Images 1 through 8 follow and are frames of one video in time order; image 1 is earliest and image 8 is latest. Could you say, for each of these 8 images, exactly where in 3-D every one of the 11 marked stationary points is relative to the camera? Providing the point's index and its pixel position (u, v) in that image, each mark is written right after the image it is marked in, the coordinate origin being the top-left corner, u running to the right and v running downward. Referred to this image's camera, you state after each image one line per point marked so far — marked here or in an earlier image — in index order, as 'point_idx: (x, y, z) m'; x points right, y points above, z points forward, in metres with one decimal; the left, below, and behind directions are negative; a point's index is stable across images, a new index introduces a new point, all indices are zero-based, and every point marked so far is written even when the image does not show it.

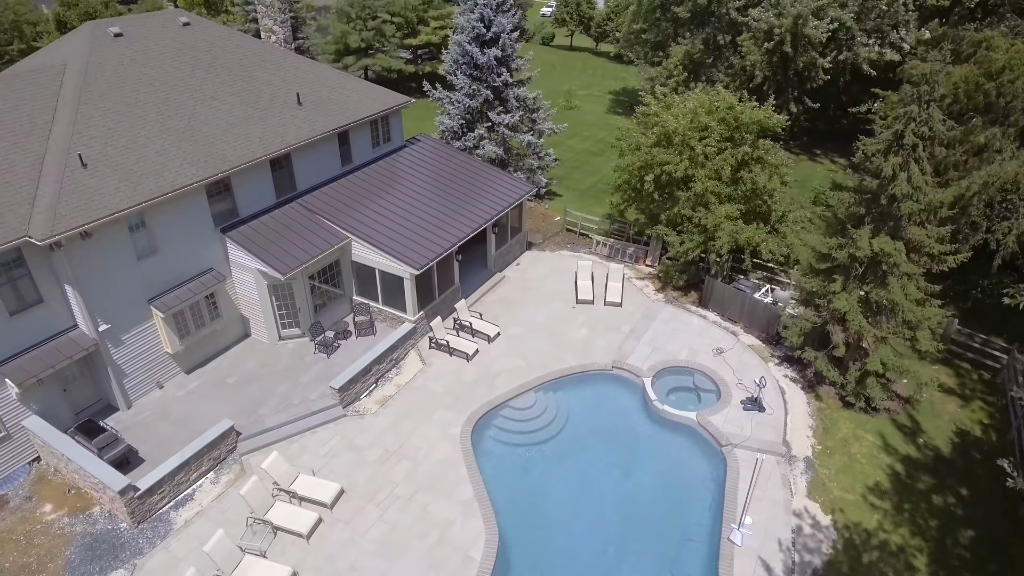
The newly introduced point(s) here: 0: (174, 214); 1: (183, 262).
0: (-10.1, +2.2, +18.5) m
1: (-10.2, +0.8, +19.2) m
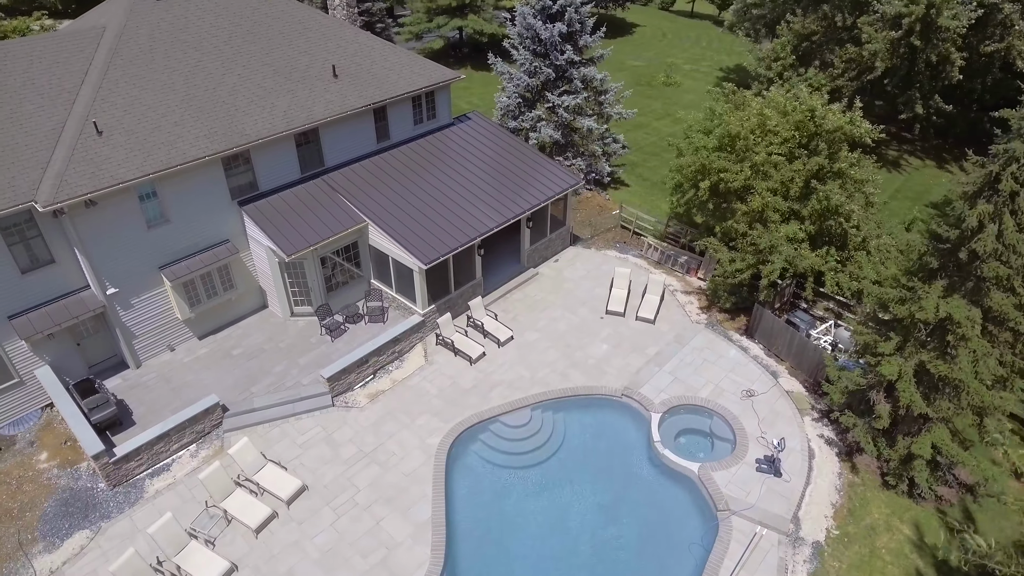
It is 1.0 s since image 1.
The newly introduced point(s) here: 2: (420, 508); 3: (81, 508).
0: (-9.8, +3.1, +18.6) m
1: (-9.9, +1.8, +19.4) m
2: (-2.4, -5.8, +16.1) m
3: (-11.1, -5.7, +16.0) m
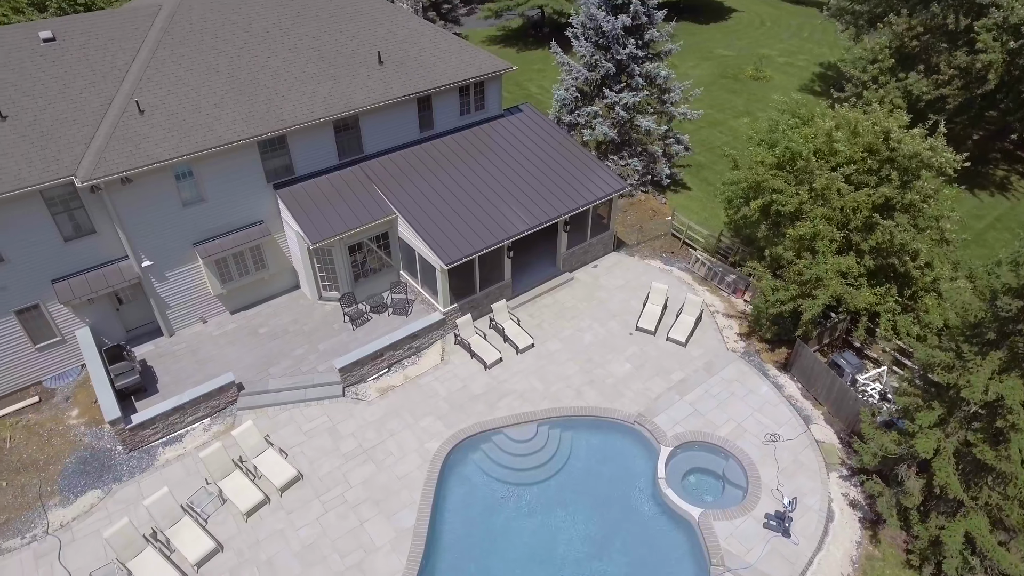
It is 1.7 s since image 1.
0: (-8.9, +3.7, +19.0) m
1: (-9.0, +2.4, +19.9) m
2: (-2.8, -5.9, +16.0) m
3: (-11.4, -4.9, +17.0) m
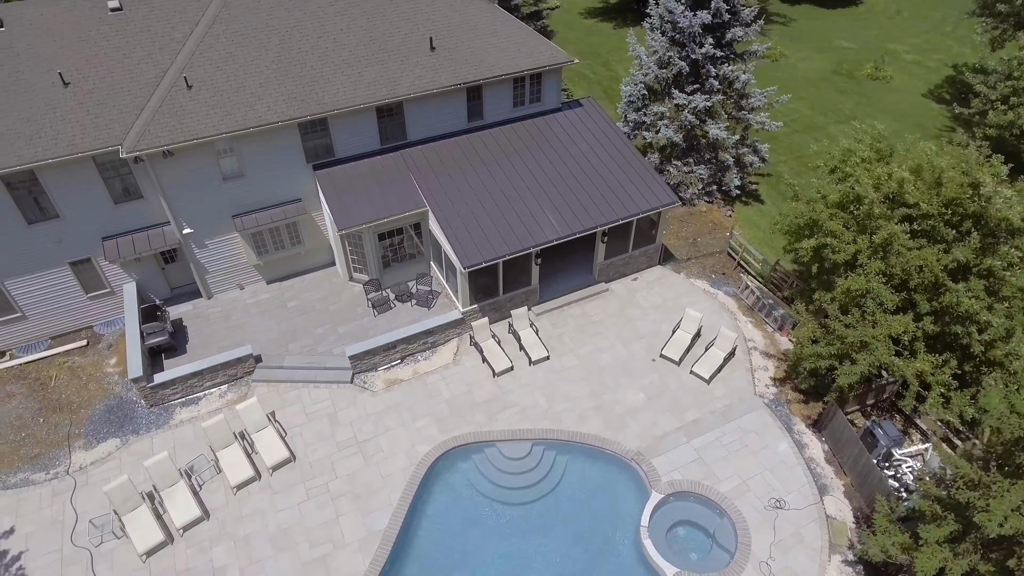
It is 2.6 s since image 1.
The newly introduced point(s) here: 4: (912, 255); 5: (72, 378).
0: (-7.8, +4.5, +19.4) m
1: (-8.0, +3.3, +20.4) m
2: (-3.5, -6.0, +16.3) m
3: (-11.7, -3.9, +18.5) m
4: (+10.4, +0.9, +16.0) m
5: (-13.8, -2.8, +19.5) m
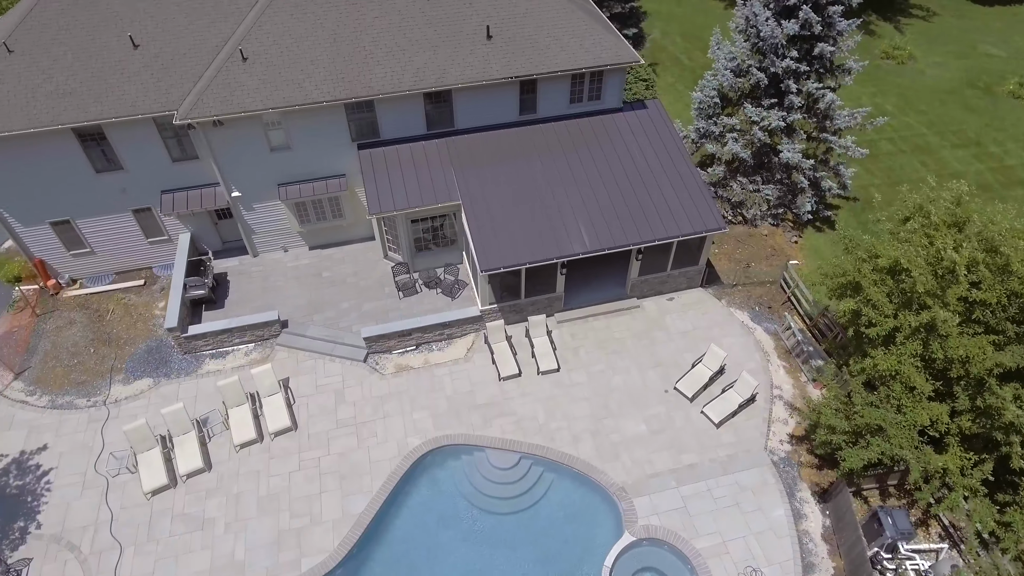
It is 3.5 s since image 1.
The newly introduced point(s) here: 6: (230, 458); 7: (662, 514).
0: (-6.5, +5.3, +19.9) m
1: (-6.7, +4.3, +21.0) m
2: (-4.3, -5.9, +17.1) m
3: (-11.6, -2.3, +20.2) m
4: (+10.2, -1.3, +14.2) m
5: (-13.4, -0.9, +21.4) m
6: (-8.2, -4.9, +17.9) m
7: (+4.1, -6.1, +16.7) m
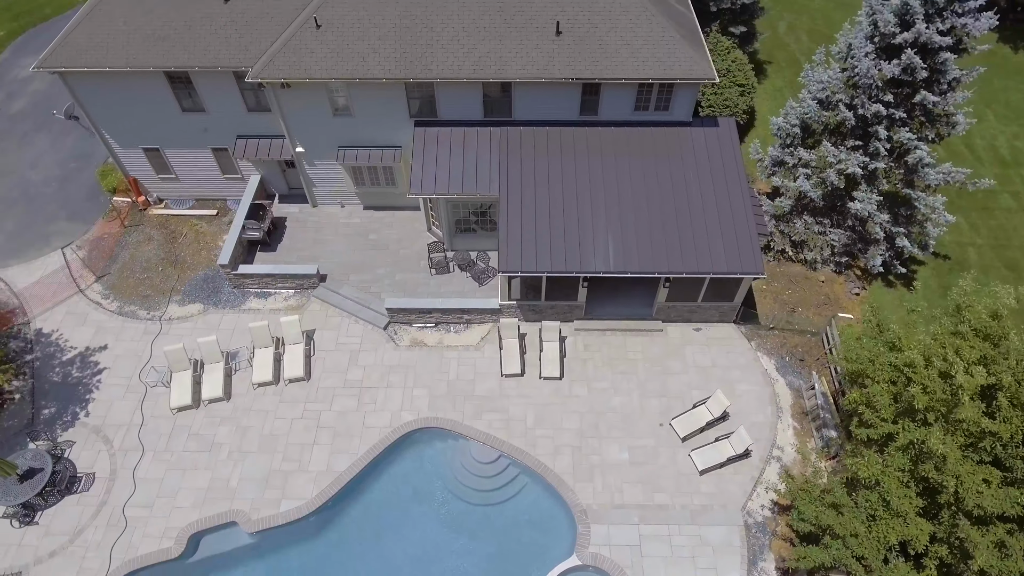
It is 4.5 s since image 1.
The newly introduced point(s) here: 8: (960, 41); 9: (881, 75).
0: (-4.7, +6.4, +20.5) m
1: (-4.9, +5.5, +21.8) m
2: (-5.1, -5.2, +18.7) m
3: (-11.0, 0.0, +22.5) m
4: (+9.3, -3.8, +13.0) m
5: (-12.2, +1.8, +23.8) m
6: (-8.6, -3.4, +20.0) m
7: (+2.9, -7.1, +17.0) m
8: (+12.7, +7.0, +17.5) m
9: (+10.9, +6.3, +18.1) m
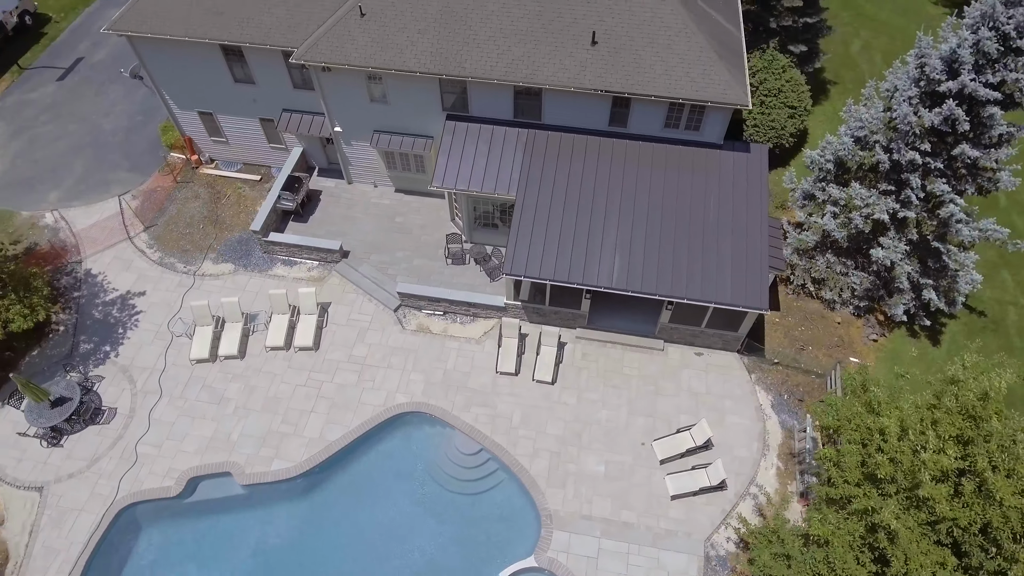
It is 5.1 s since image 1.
0: (-3.6, +6.9, +21.1) m
1: (-3.8, +6.1, +22.4) m
2: (-5.7, -4.6, +19.9) m
3: (-10.4, +1.5, +24.0) m
4: (+8.1, -5.3, +12.8) m
5: (-11.3, +3.5, +25.4) m
6: (-8.8, -2.3, +21.4) m
7: (+1.8, -7.6, +17.6) m
8: (+13.3, +5.1, +16.5) m
9: (+11.5, +4.6, +17.3) m
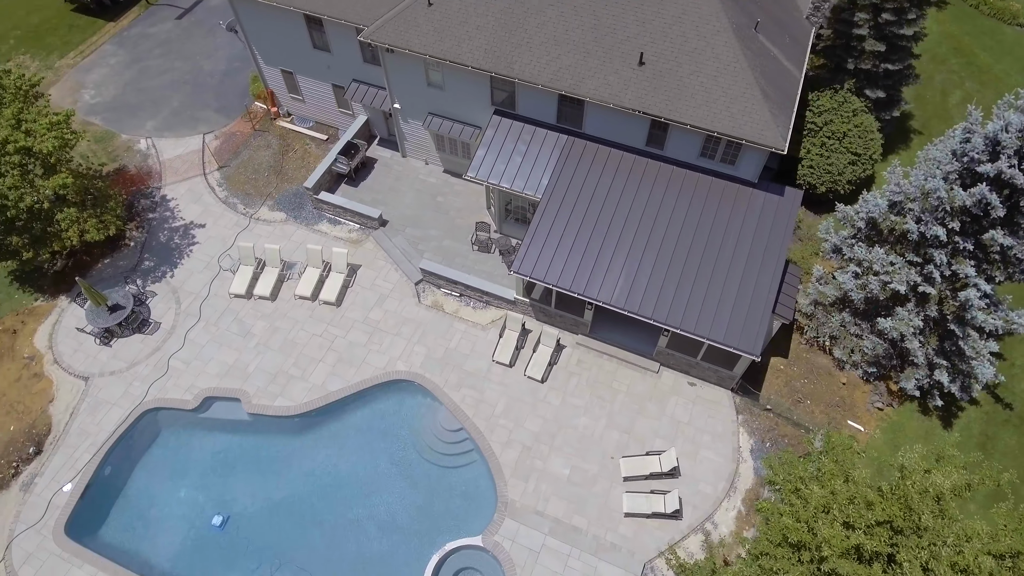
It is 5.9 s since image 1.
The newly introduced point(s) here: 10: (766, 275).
0: (-1.8, +7.6, +22.2) m
1: (-2.0, +6.8, +23.5) m
2: (-6.2, -3.3, +21.8) m
3: (-9.1, +3.6, +26.2) m
4: (+6.1, -6.9, +13.1) m
5: (-9.4, +5.8, +27.5) m
6: (-8.5, -0.5, +23.6) m
7: (+0.2, -7.8, +18.7) m
8: (+13.7, +2.5, +15.5) m
9: (+11.9, +2.4, +16.6) m
10: (+8.1, +0.4, +19.7) m
